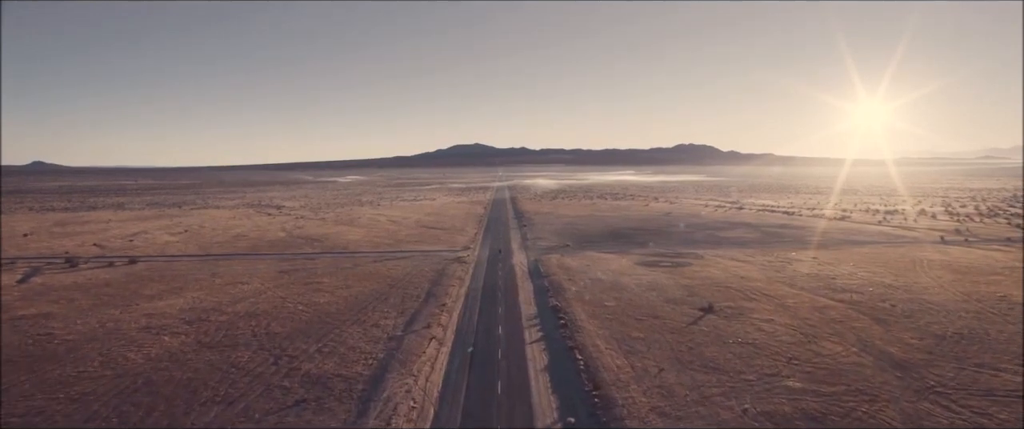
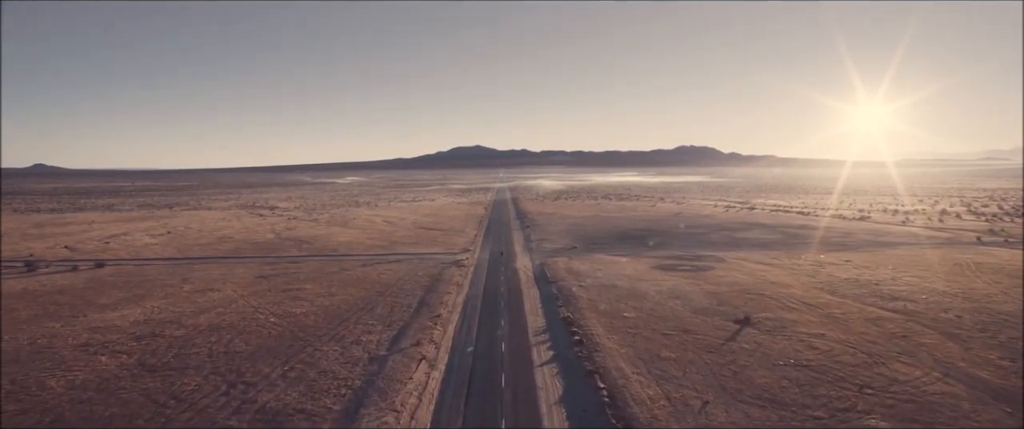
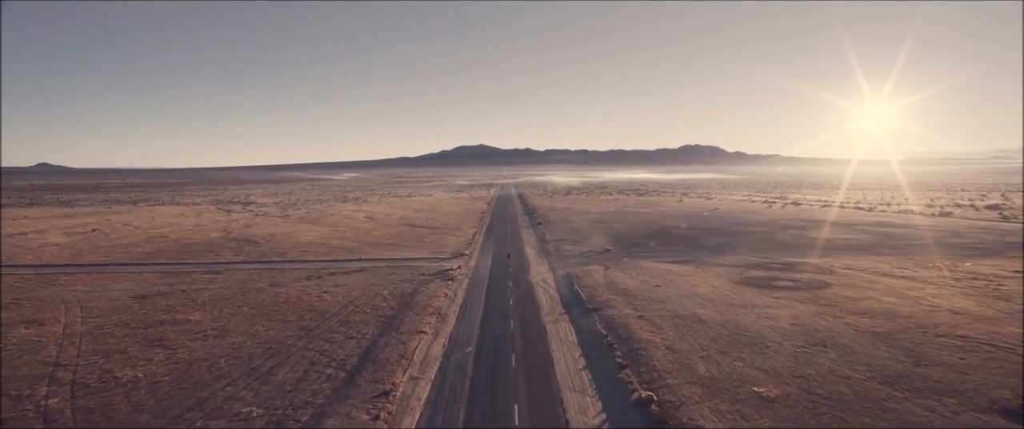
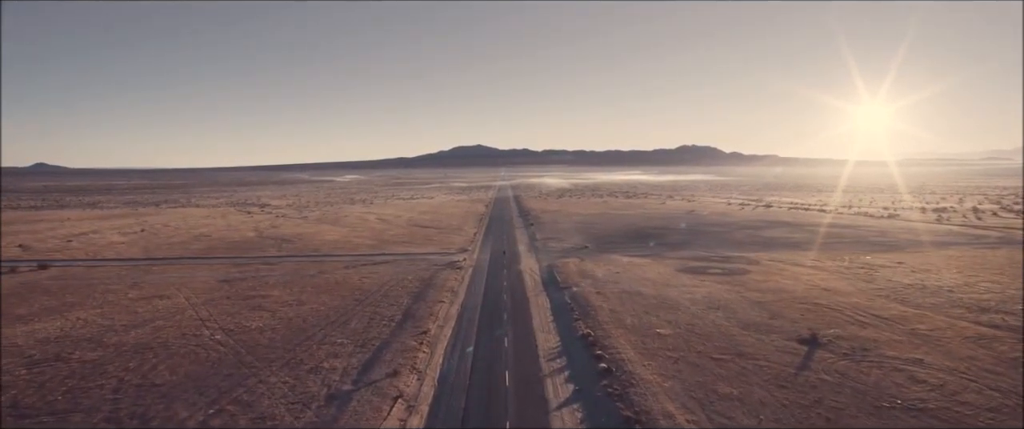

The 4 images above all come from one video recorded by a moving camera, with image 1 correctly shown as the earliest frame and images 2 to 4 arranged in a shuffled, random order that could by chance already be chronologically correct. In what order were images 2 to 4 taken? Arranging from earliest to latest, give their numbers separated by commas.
2, 4, 3
